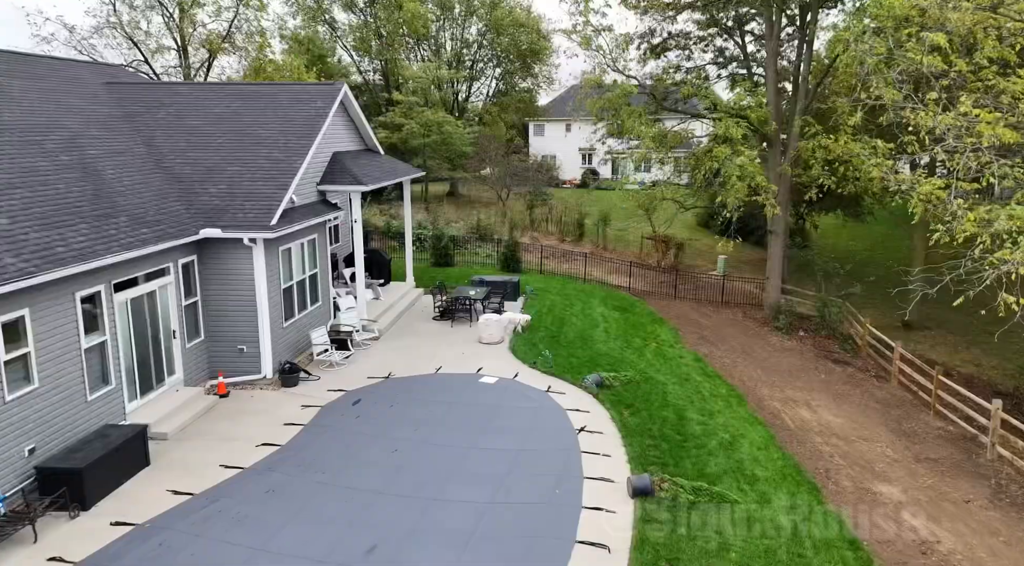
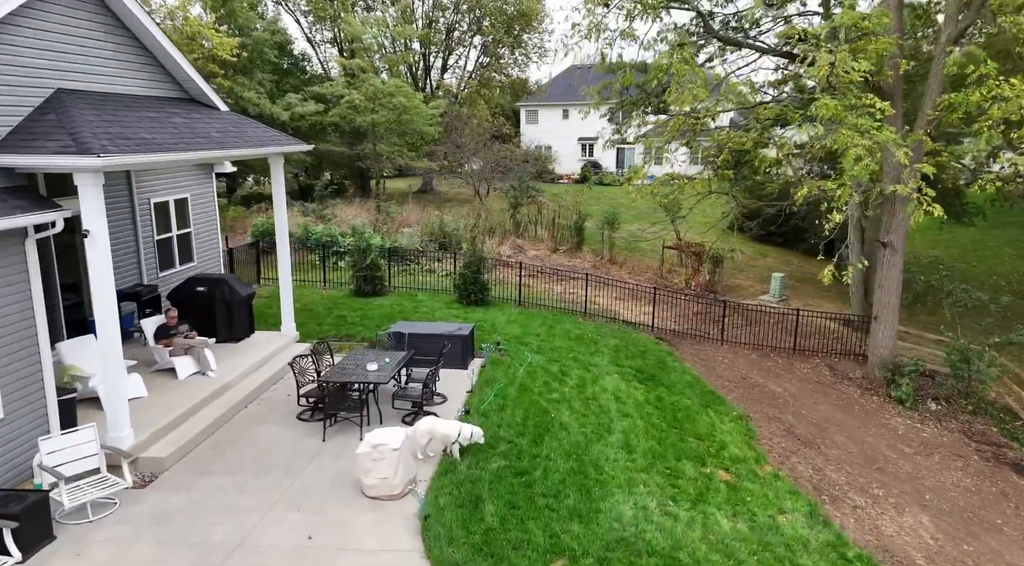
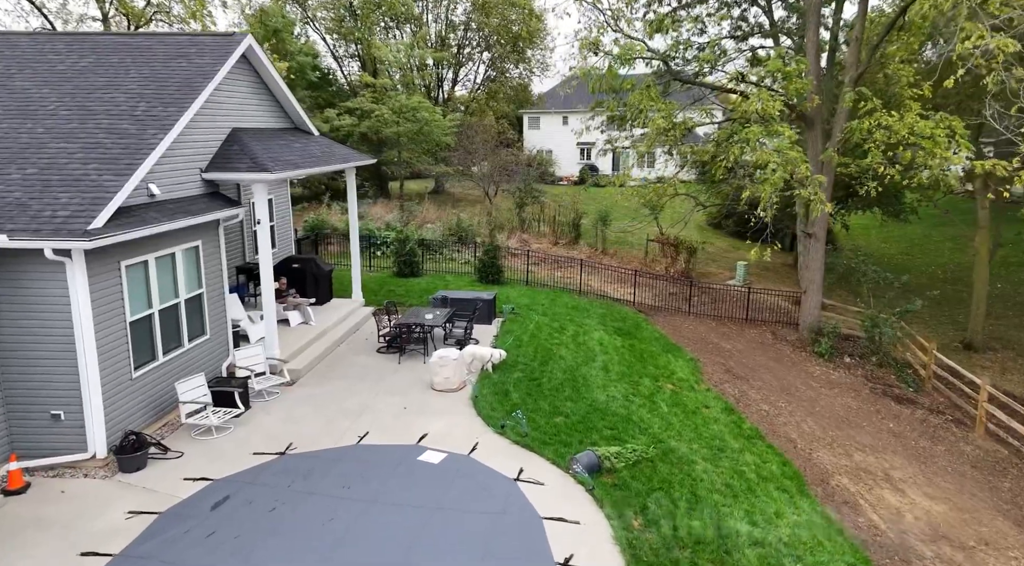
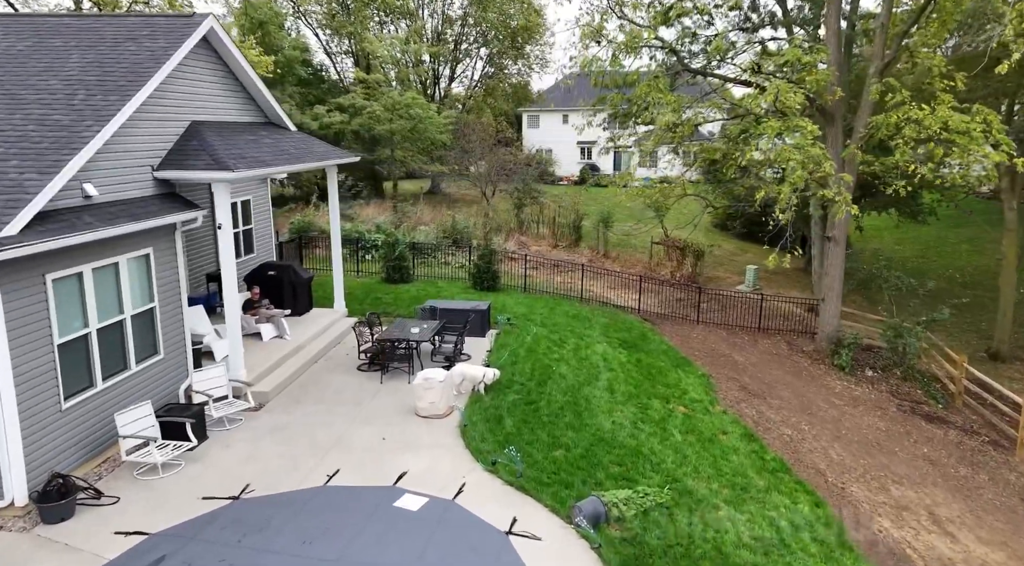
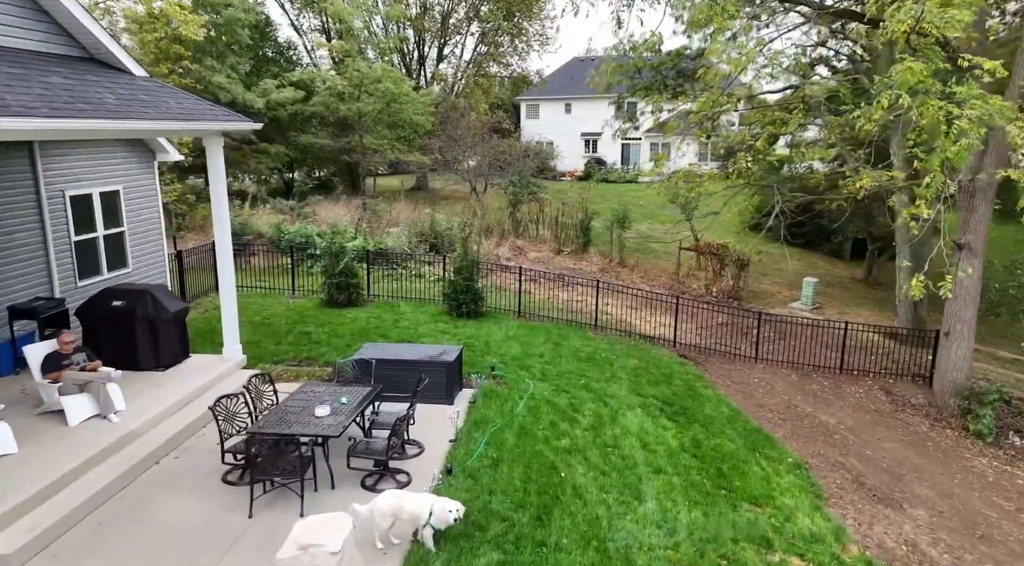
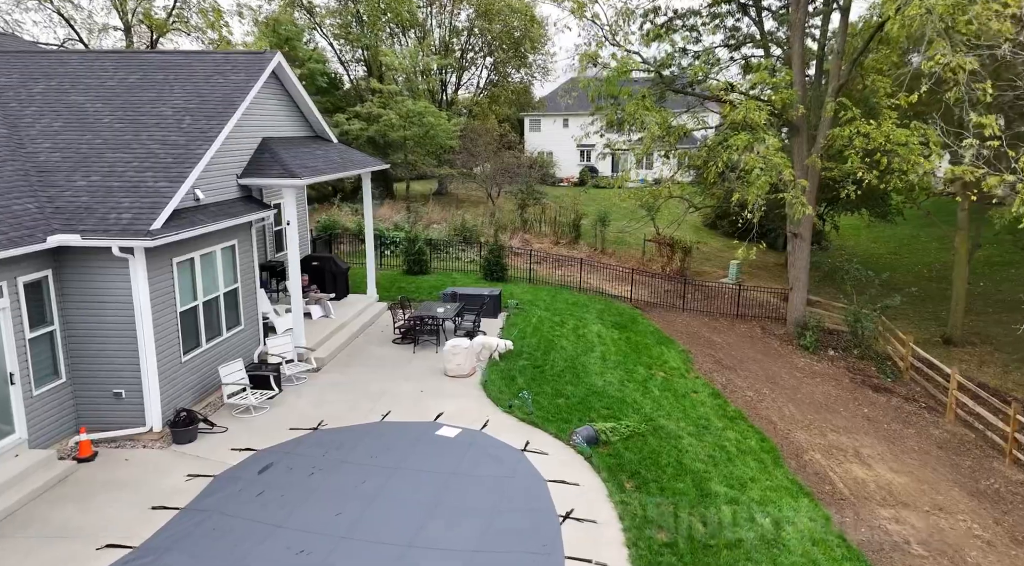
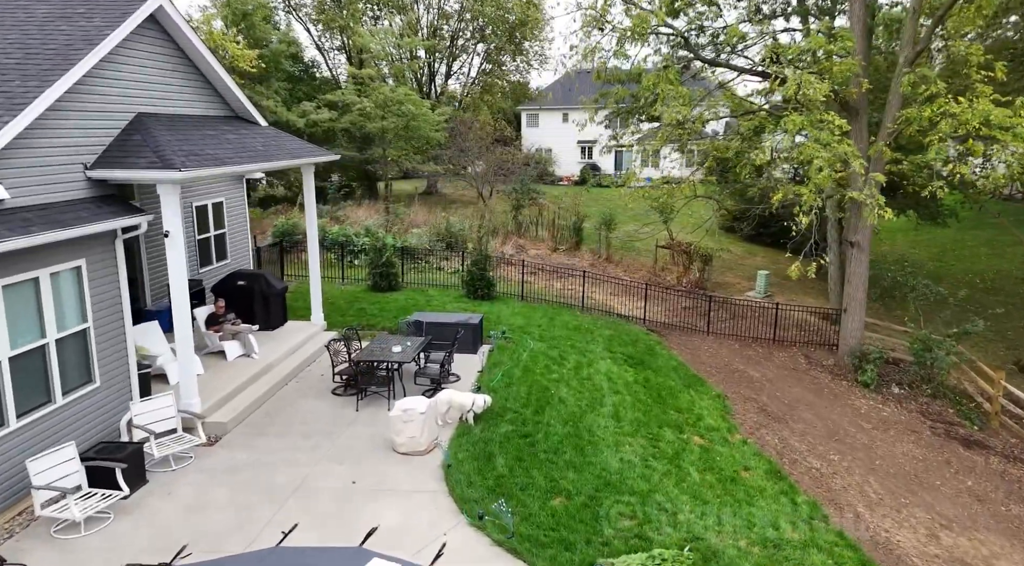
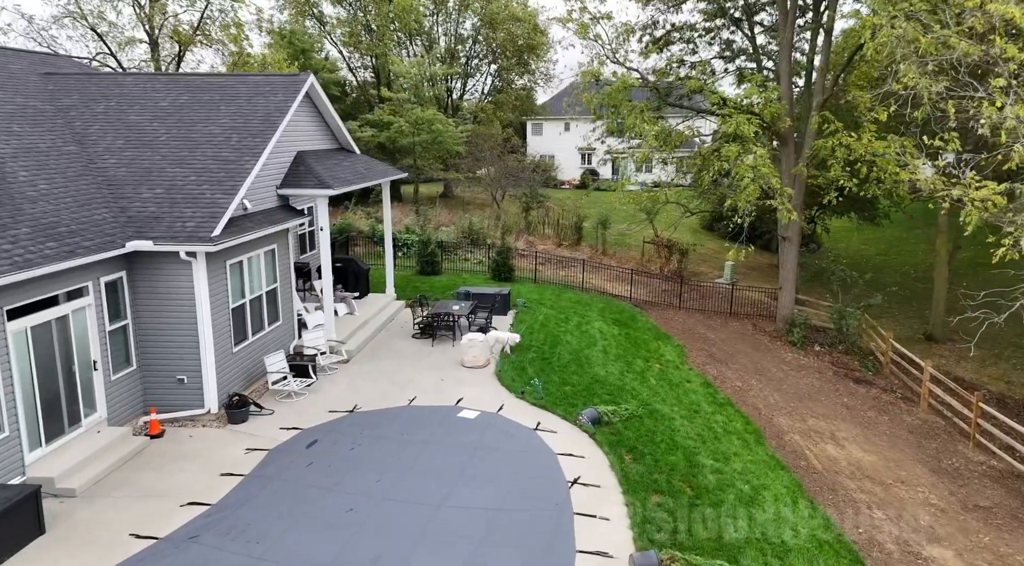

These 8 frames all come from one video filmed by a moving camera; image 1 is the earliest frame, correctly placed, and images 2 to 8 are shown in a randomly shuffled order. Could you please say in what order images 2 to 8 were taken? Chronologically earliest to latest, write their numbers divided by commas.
8, 6, 3, 4, 7, 2, 5
